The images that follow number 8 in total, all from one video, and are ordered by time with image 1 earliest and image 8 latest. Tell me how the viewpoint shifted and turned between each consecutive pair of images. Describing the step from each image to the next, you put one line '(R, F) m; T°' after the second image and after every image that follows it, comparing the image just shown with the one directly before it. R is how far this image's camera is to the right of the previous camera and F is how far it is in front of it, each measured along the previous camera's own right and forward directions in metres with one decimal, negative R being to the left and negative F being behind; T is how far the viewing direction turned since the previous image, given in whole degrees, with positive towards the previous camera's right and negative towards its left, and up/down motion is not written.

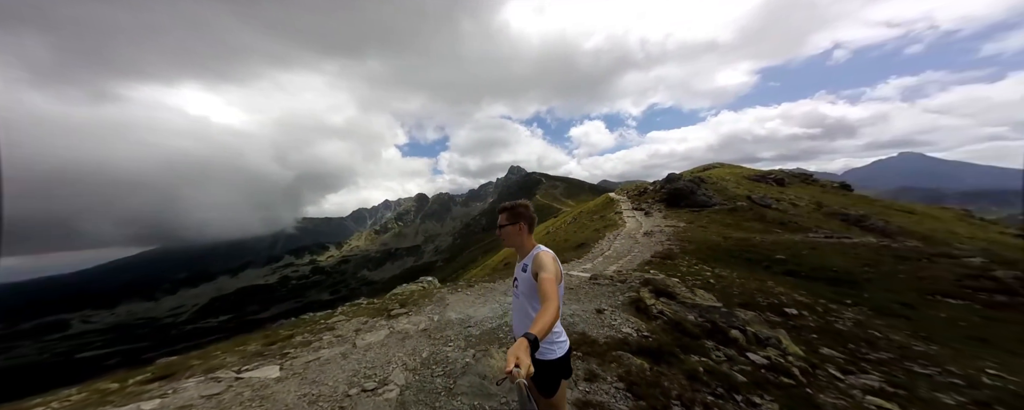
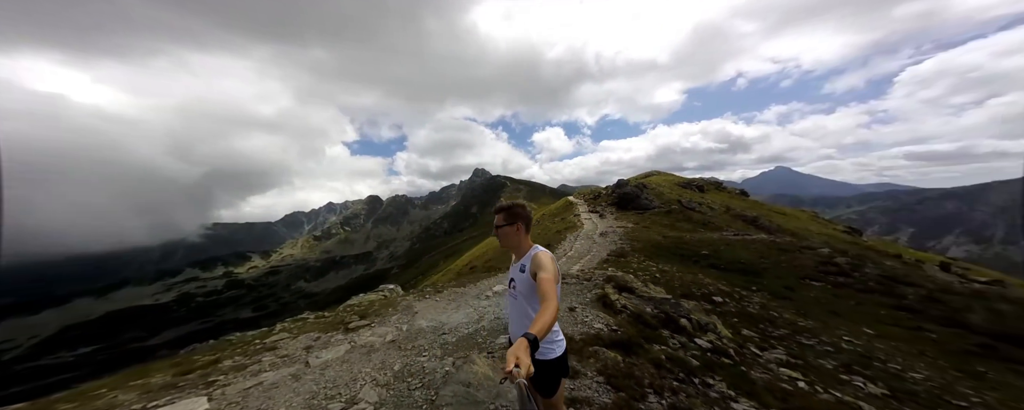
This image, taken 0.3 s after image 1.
(-1.3, +0.1) m; +10°
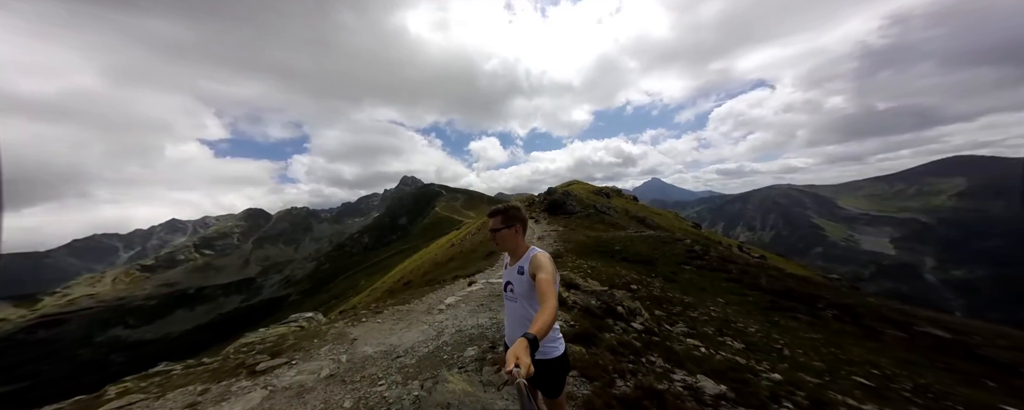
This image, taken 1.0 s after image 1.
(-2.0, +0.2) m; +16°
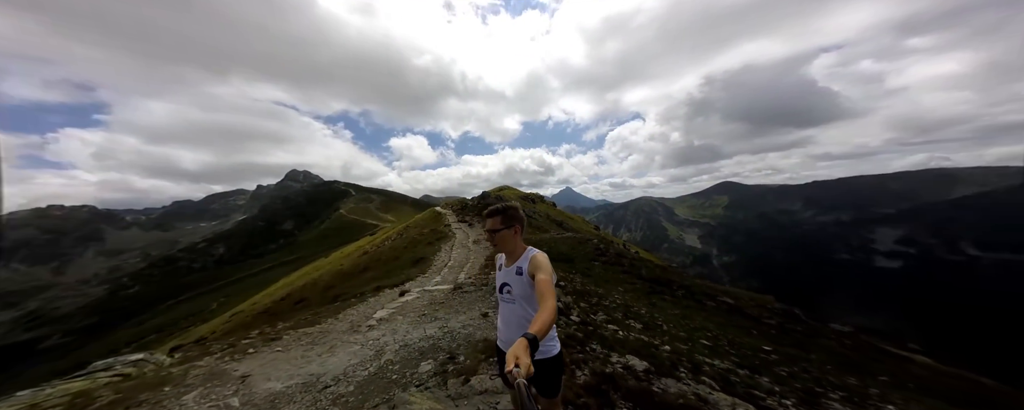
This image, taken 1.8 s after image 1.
(-2.4, +0.5) m; +18°
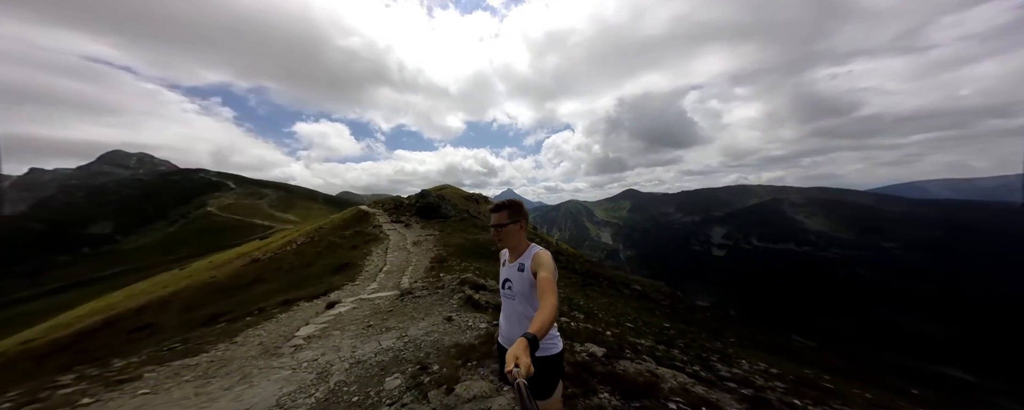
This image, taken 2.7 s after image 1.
(-2.3, +0.4) m; +16°
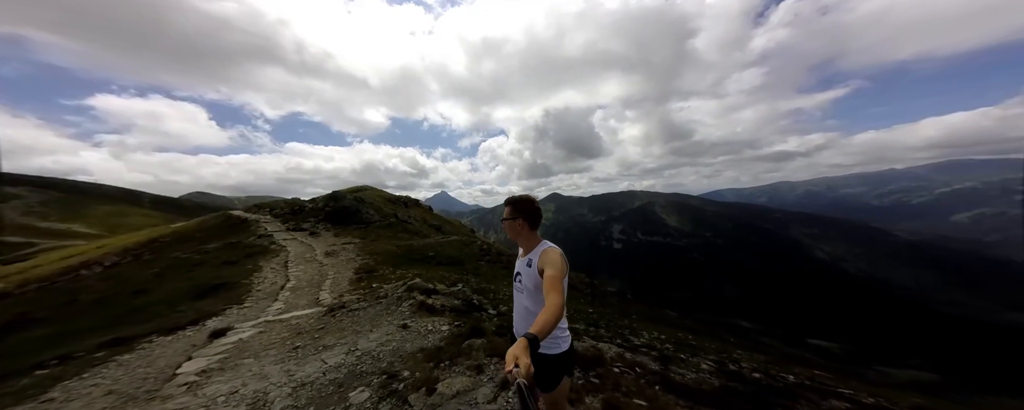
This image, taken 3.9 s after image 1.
(-2.4, -0.3) m; +17°
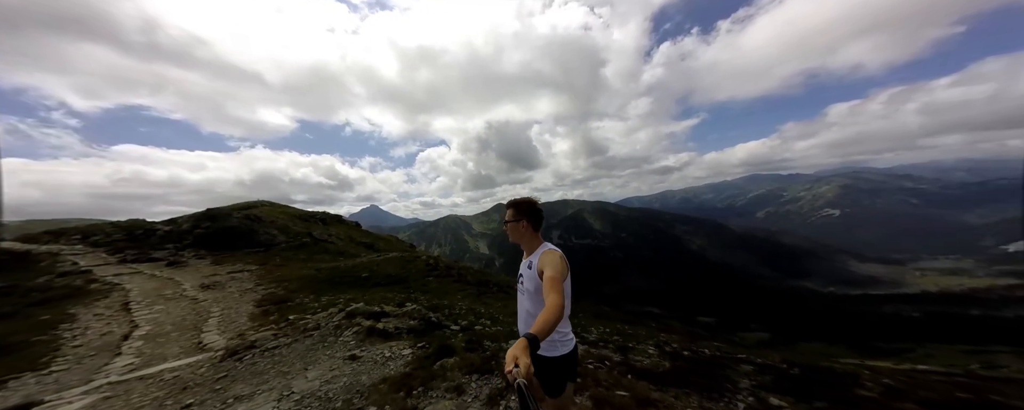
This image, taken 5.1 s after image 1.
(-2.2, +0.6) m; +16°
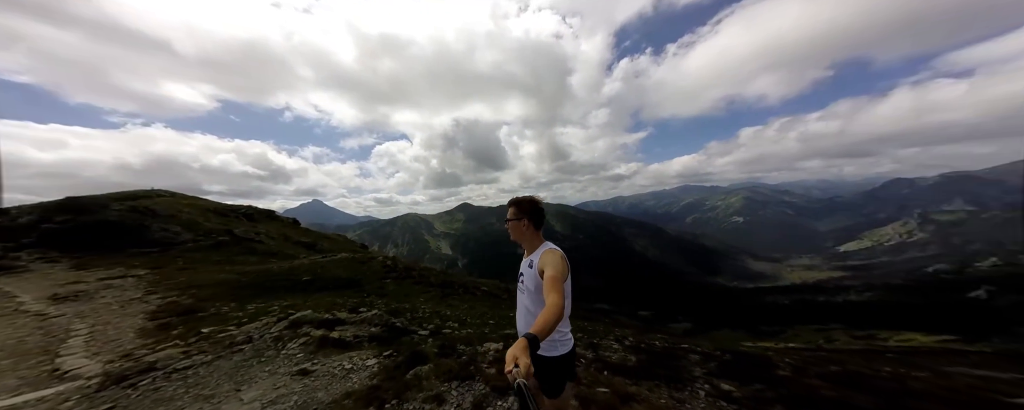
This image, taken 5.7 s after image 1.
(-1.4, +1.0) m; +10°
